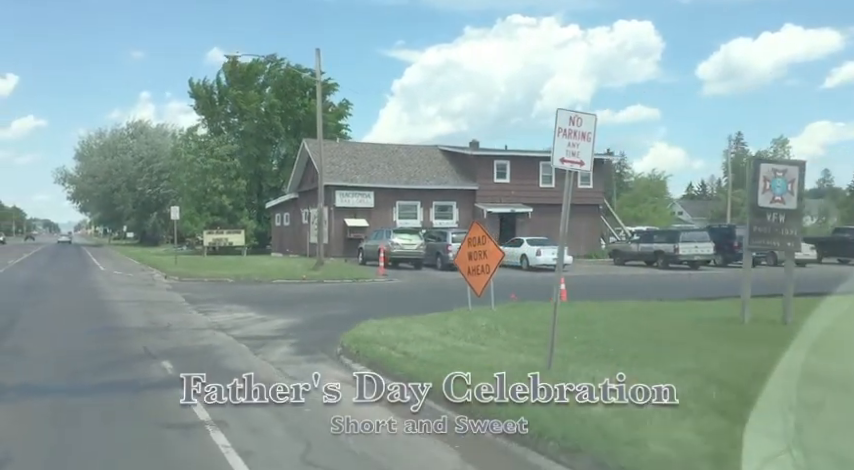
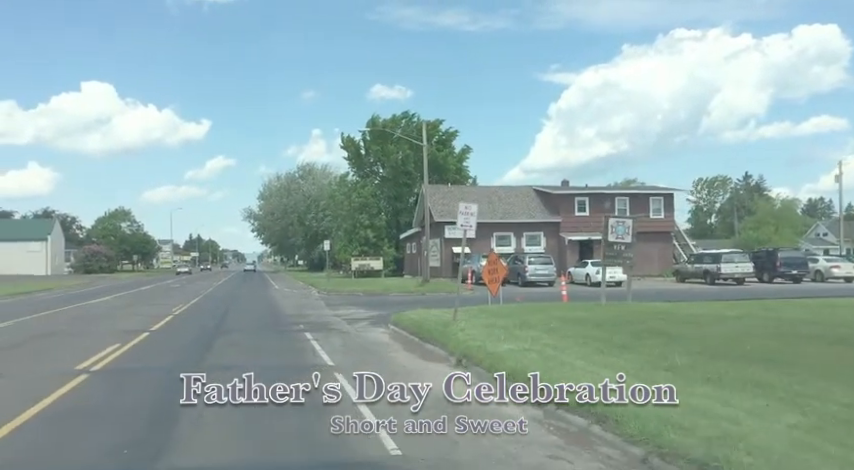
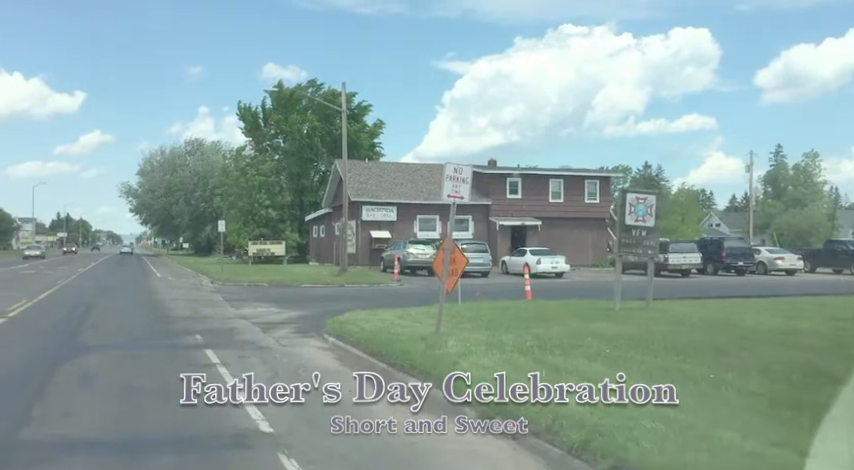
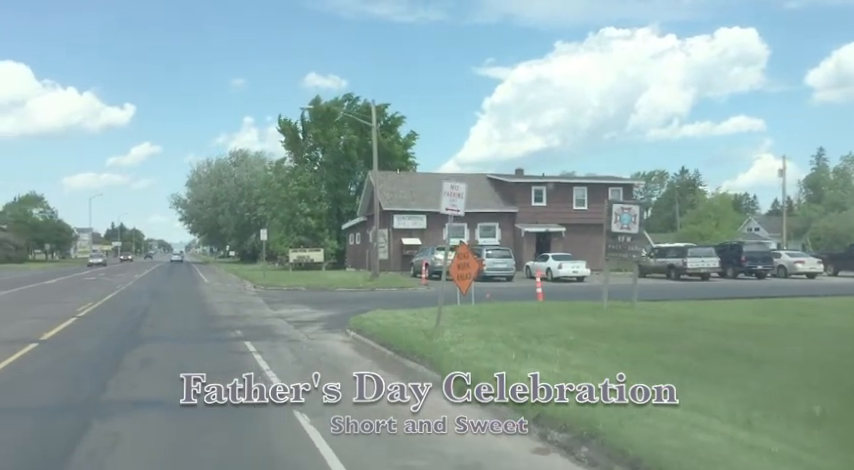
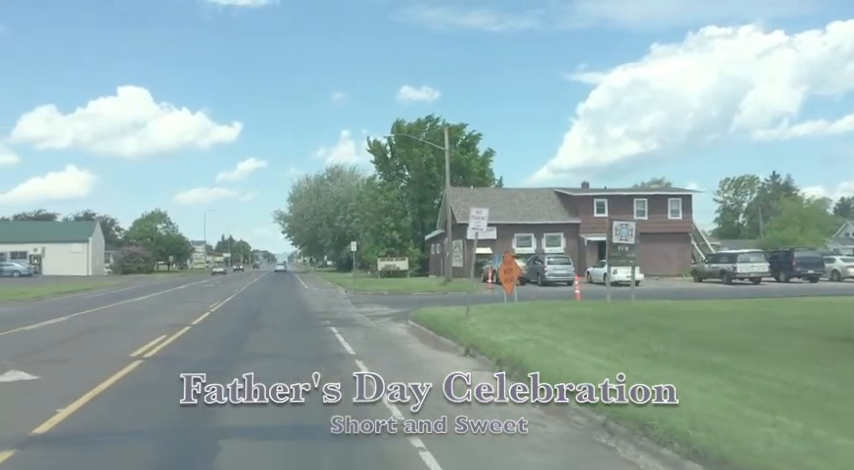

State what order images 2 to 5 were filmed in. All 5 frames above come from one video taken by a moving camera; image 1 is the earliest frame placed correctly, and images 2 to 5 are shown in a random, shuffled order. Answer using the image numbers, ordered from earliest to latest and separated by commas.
3, 4, 2, 5
